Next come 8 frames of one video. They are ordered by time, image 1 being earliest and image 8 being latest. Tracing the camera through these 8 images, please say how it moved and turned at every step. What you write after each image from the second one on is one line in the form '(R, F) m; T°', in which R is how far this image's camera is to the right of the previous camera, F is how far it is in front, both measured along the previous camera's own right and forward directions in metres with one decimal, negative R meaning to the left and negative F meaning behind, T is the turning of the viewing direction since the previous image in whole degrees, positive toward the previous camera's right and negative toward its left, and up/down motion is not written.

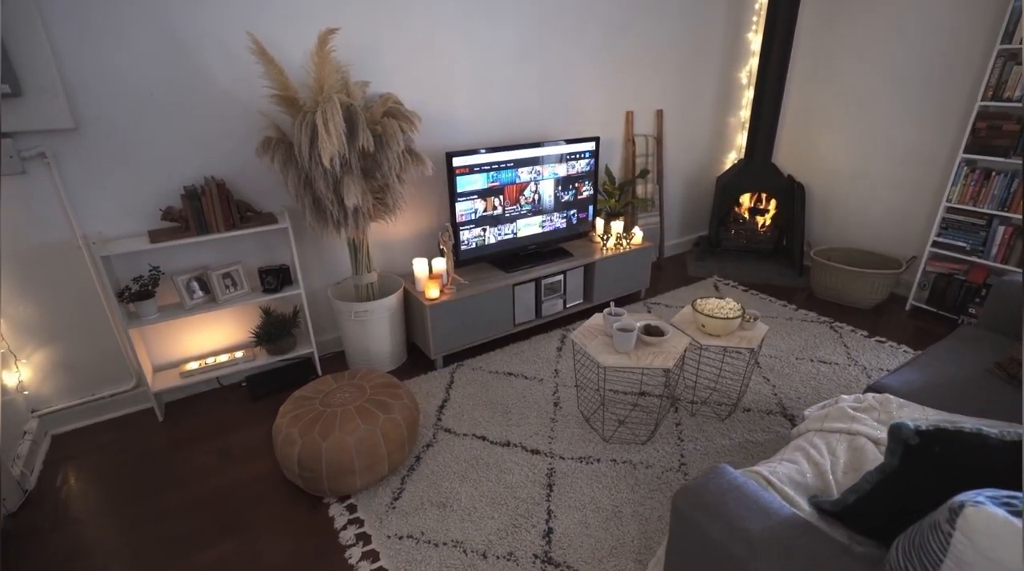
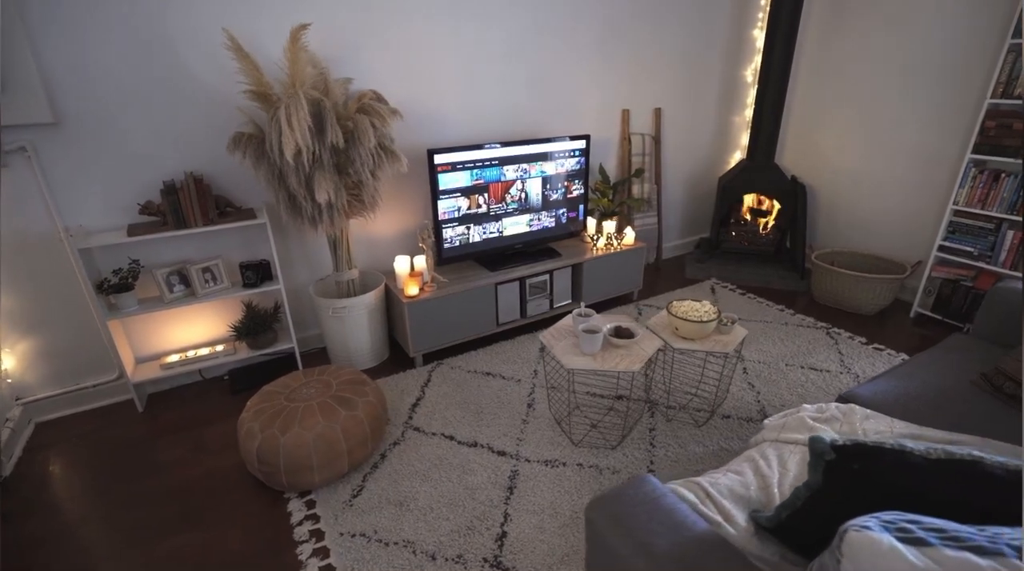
(+0.2, 0.0) m; -3°
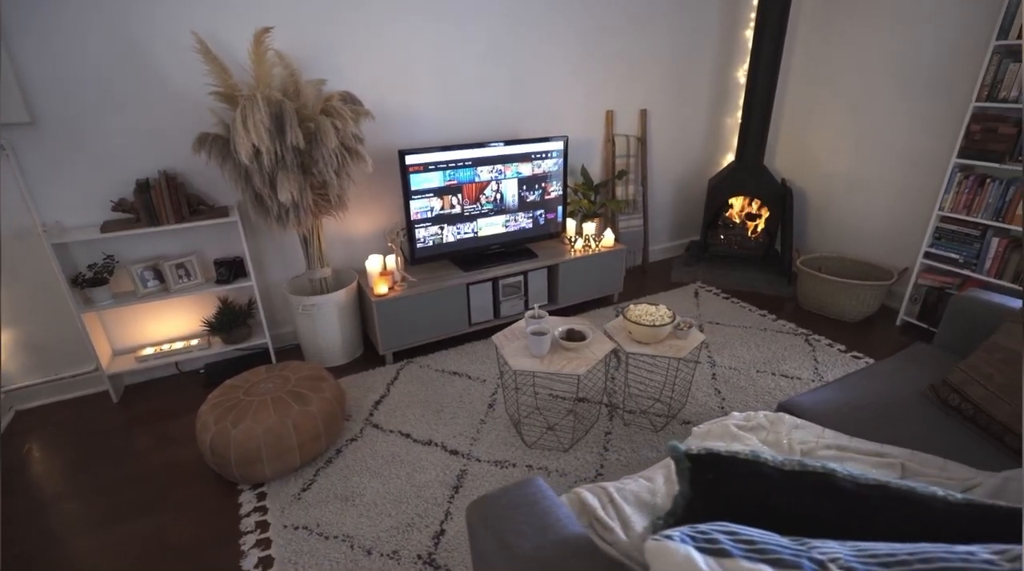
(+0.3, 0.0) m; -2°
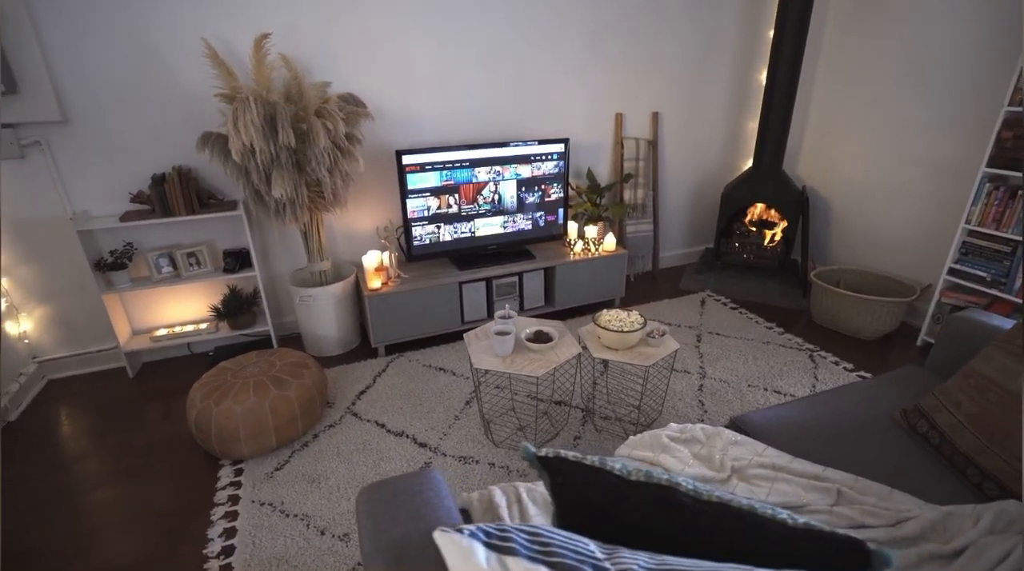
(+0.3, 0.0) m; -6°
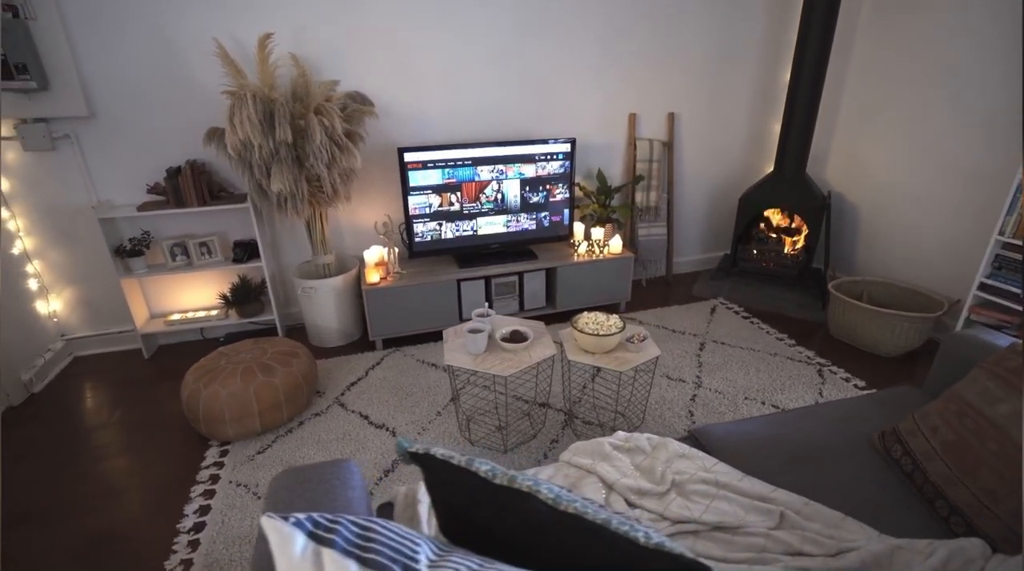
(+0.3, 0.0) m; -5°
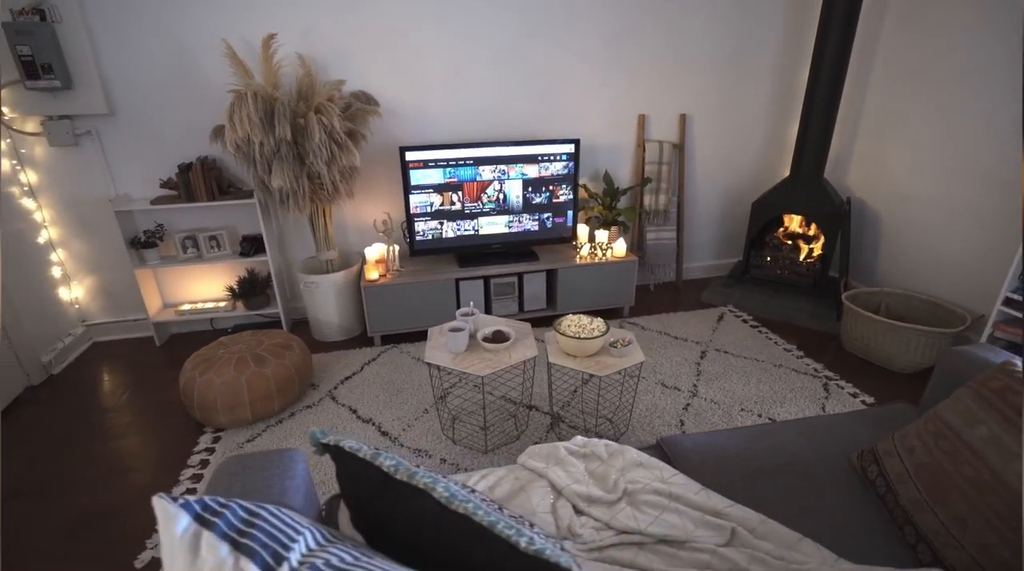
(+0.2, 0.0) m; -4°
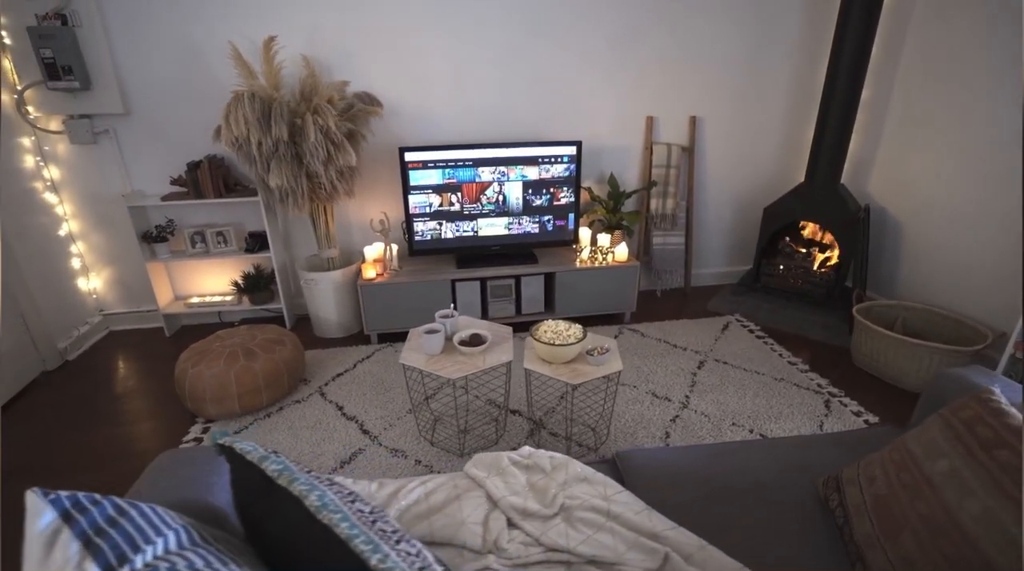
(+0.2, 0.0) m; -4°
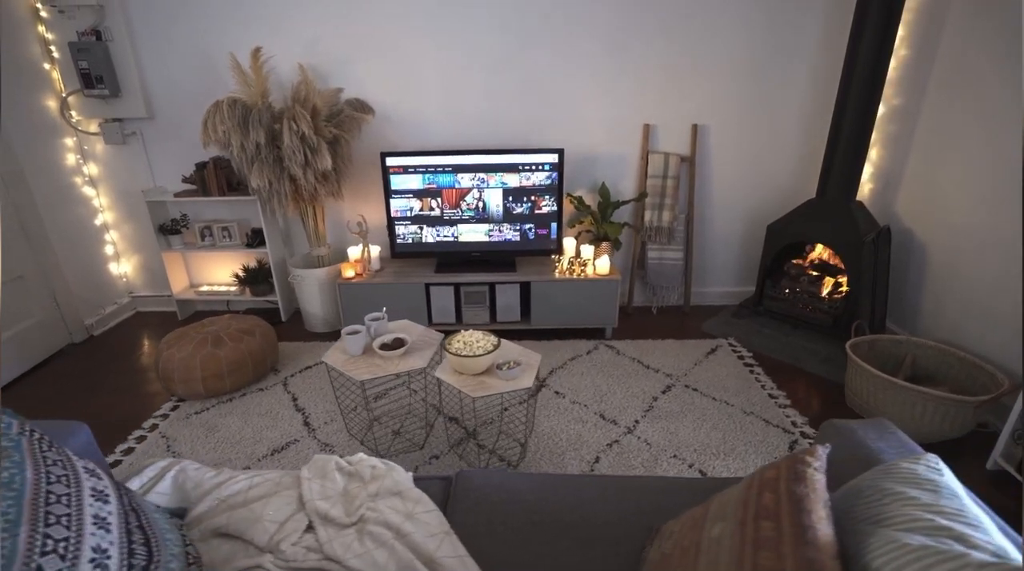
(+0.6, +0.1) m; -9°
